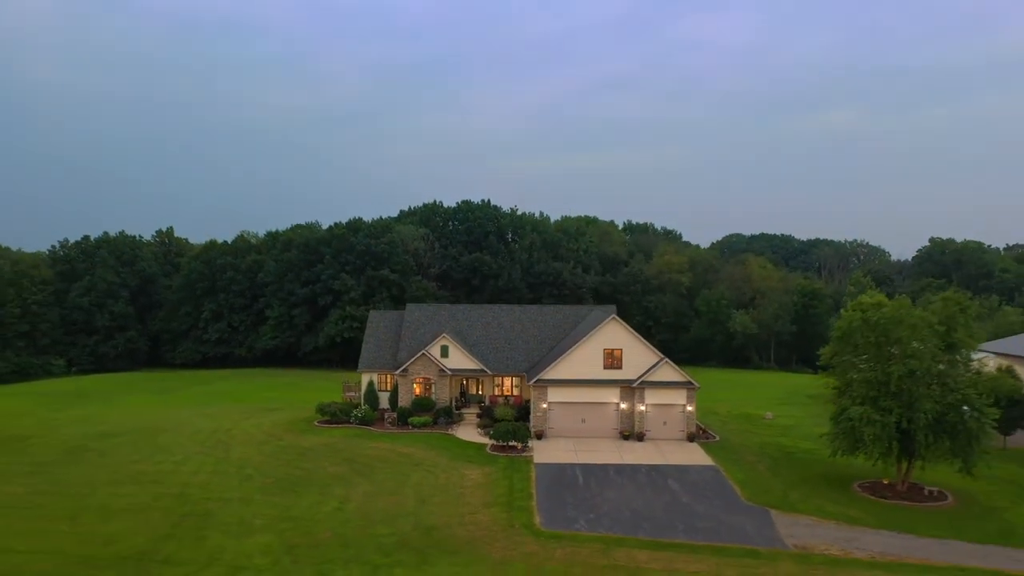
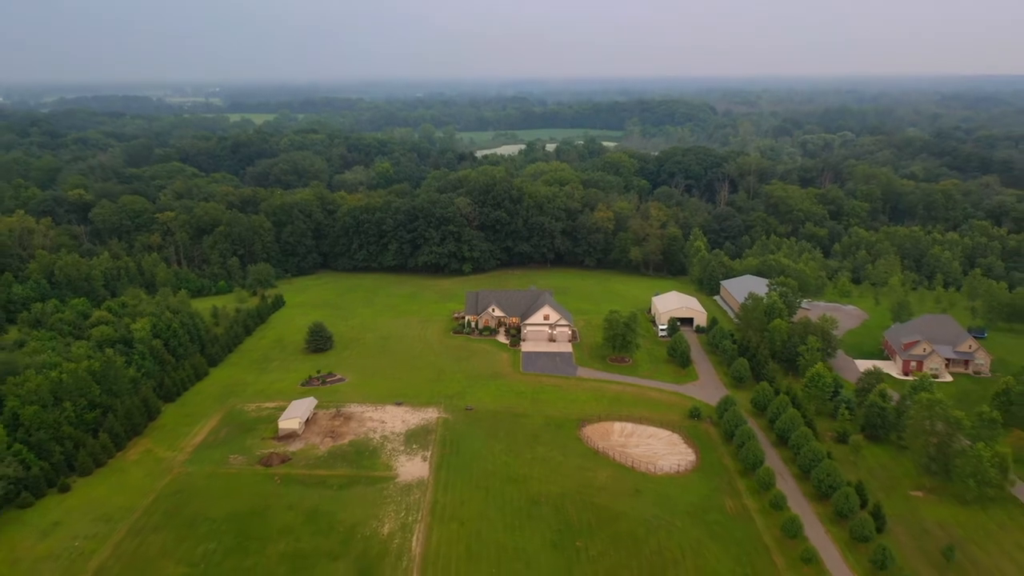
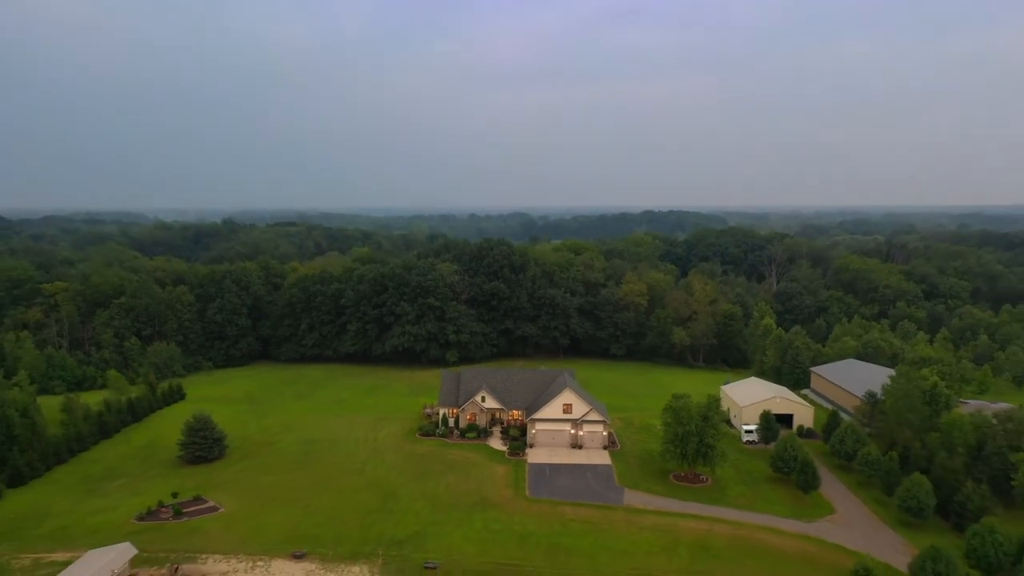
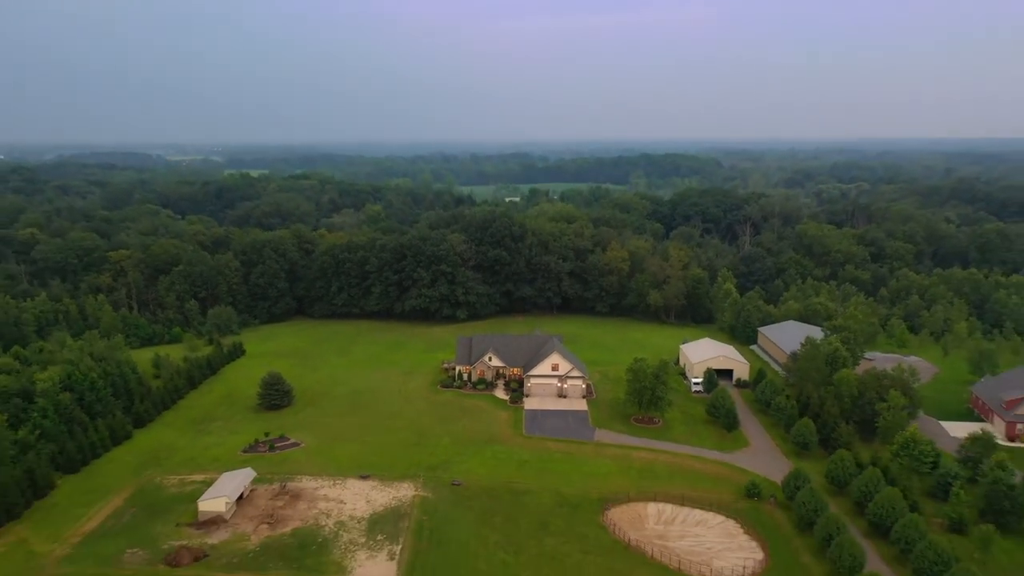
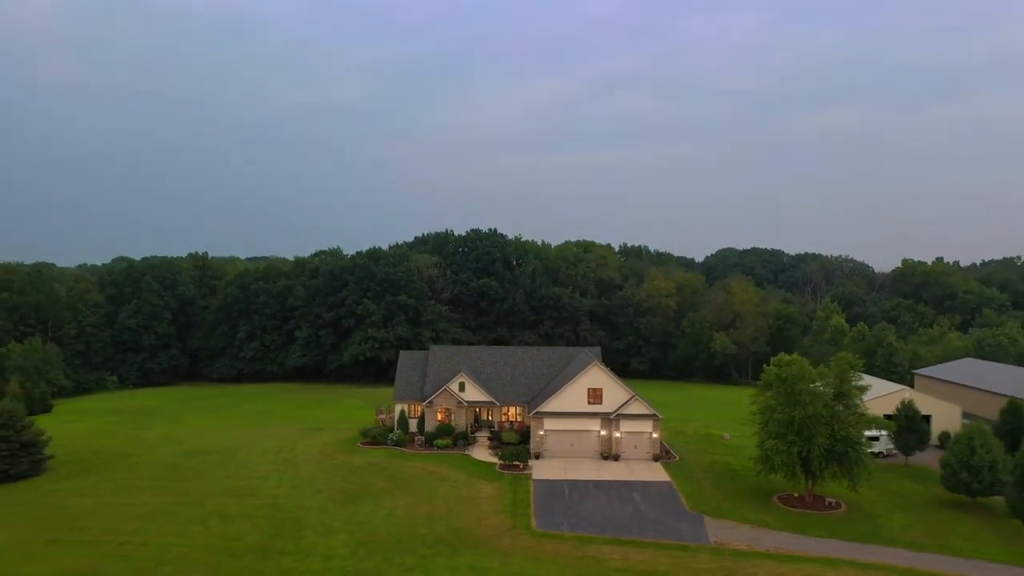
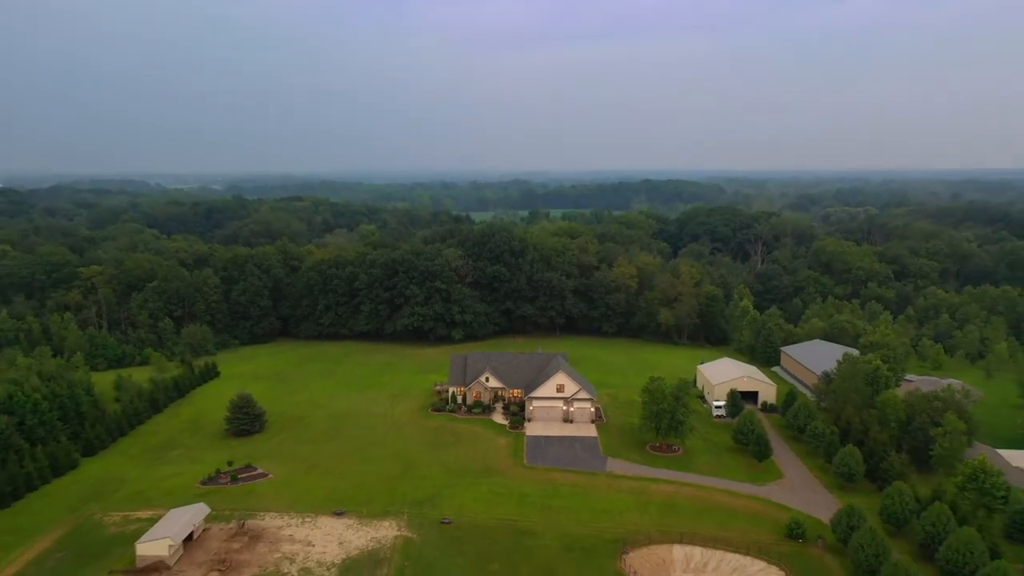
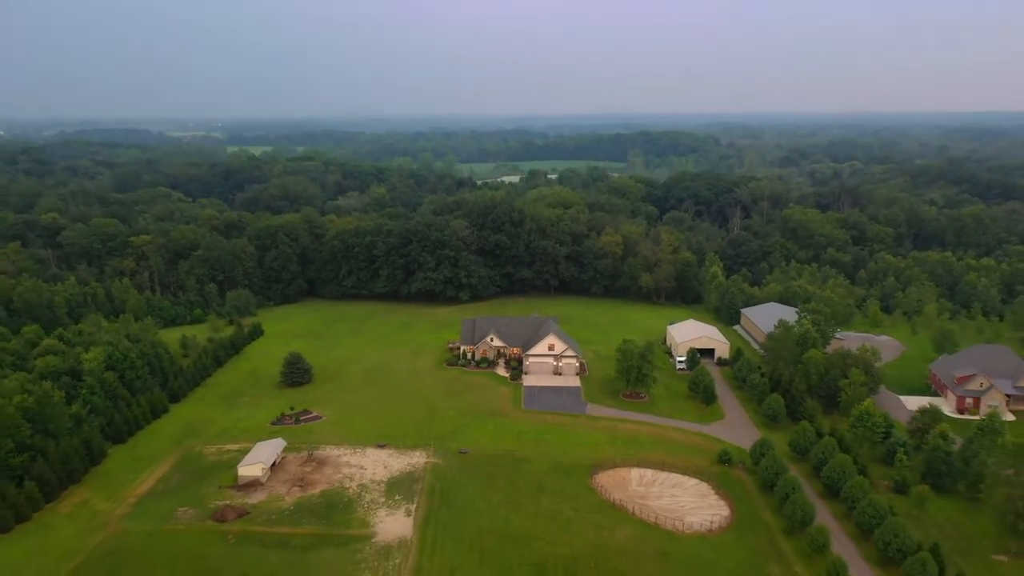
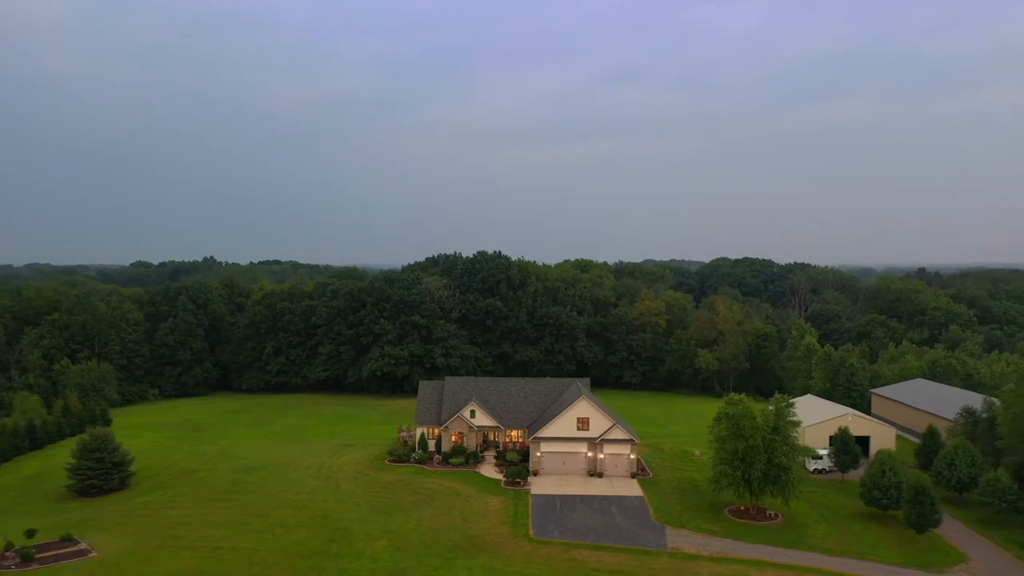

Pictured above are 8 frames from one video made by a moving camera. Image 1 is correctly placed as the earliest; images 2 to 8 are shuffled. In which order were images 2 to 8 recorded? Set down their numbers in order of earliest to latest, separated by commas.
5, 8, 3, 6, 4, 7, 2
